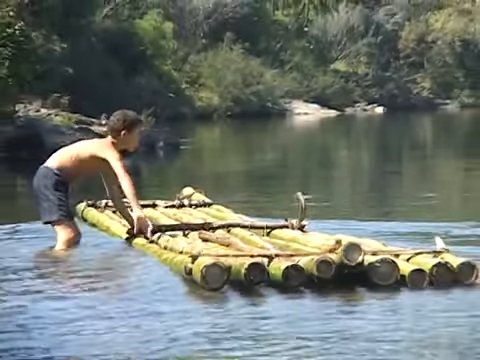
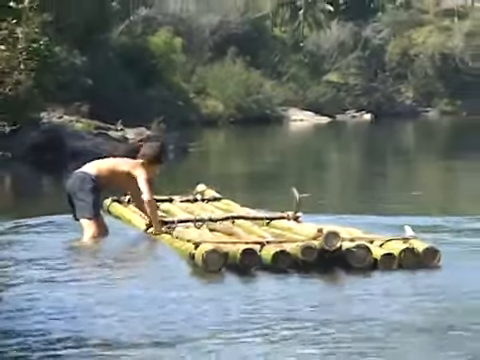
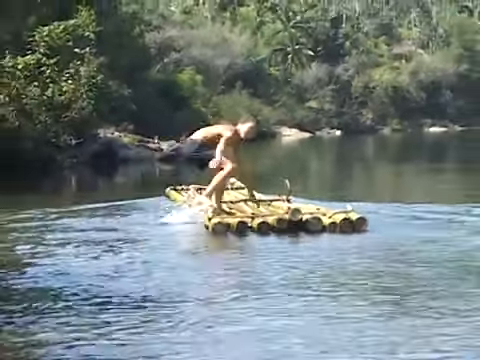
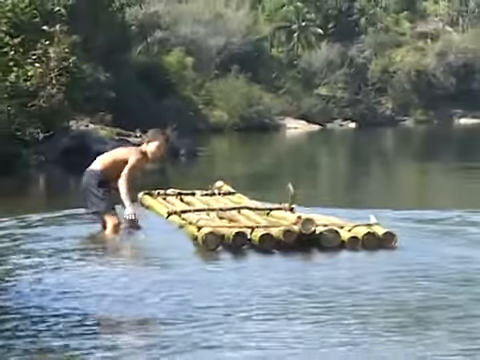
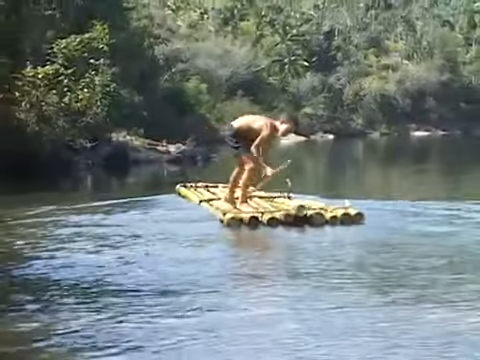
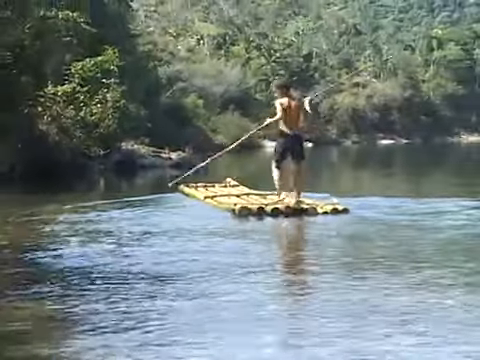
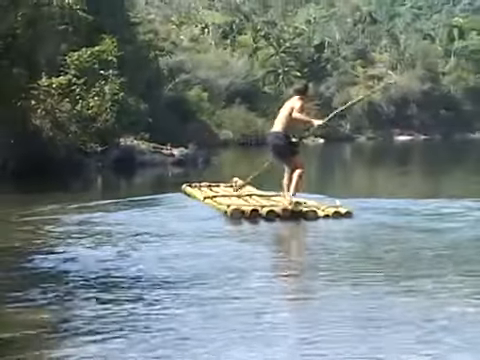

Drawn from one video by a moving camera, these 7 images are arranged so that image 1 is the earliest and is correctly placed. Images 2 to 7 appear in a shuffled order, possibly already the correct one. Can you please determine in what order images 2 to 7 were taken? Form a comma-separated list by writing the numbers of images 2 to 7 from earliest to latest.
2, 4, 3, 5, 7, 6
